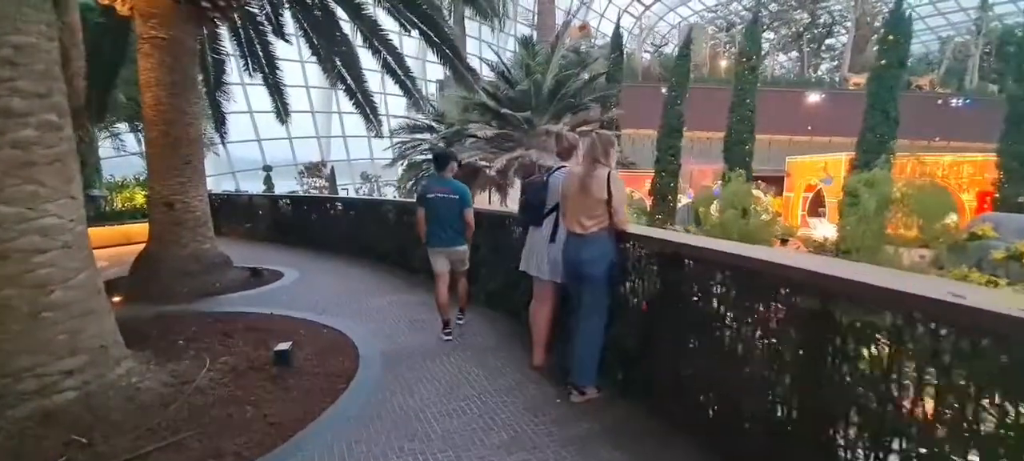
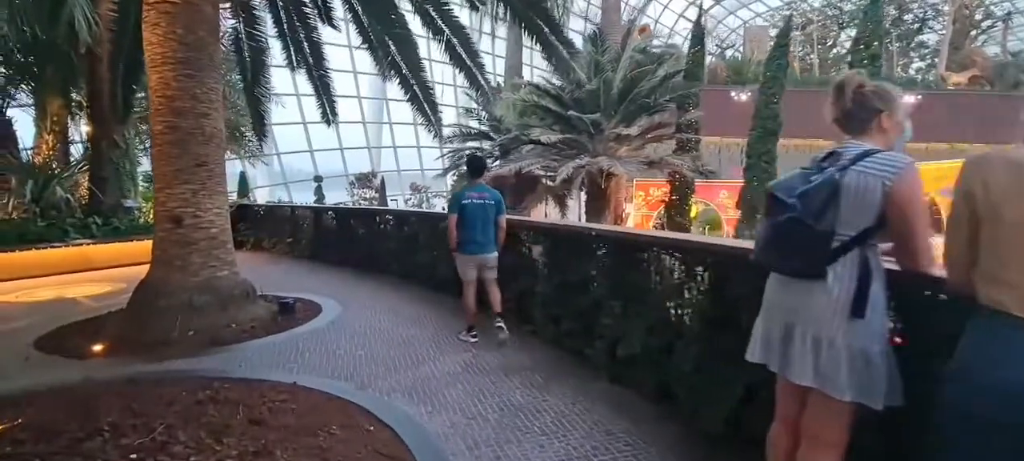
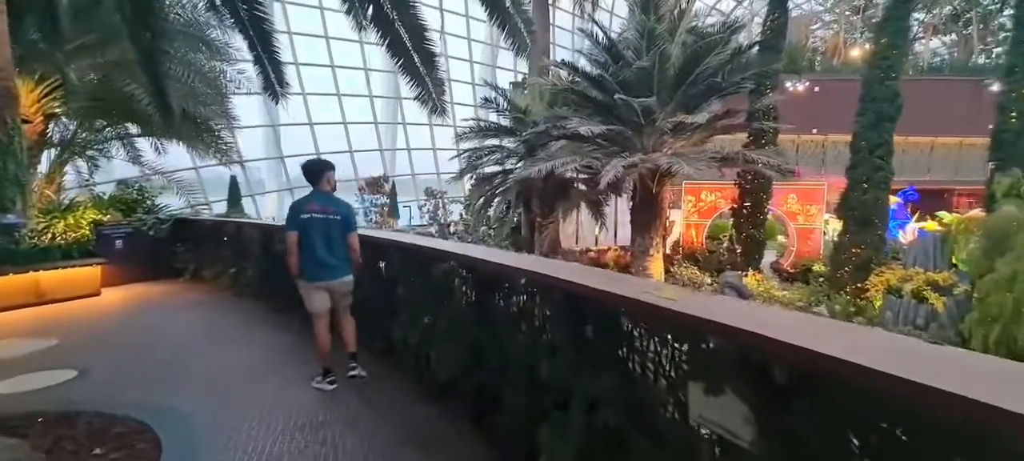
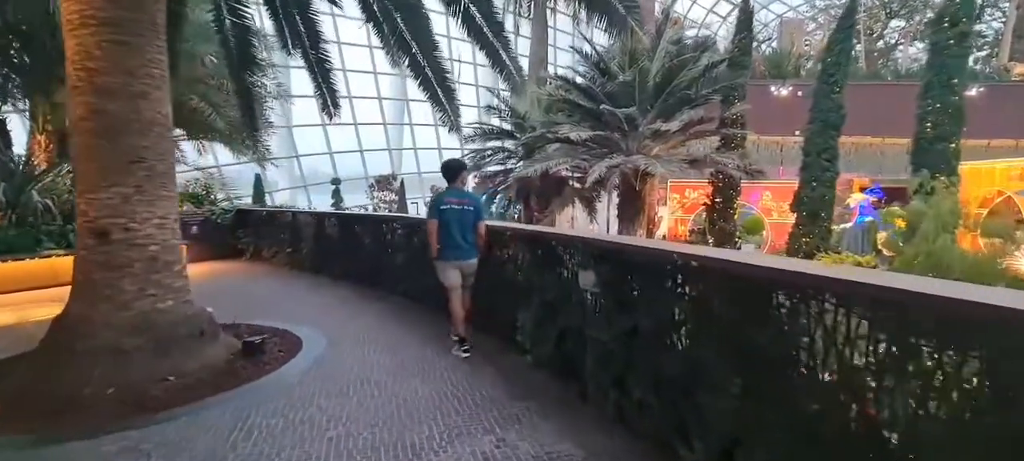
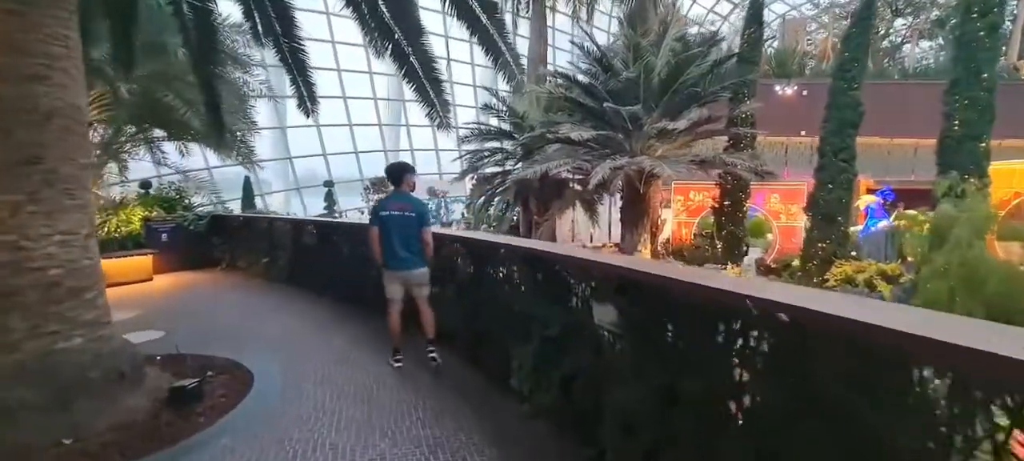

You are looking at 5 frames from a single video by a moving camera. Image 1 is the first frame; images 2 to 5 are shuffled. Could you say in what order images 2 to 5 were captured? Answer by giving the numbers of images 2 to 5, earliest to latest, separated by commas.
2, 4, 5, 3
